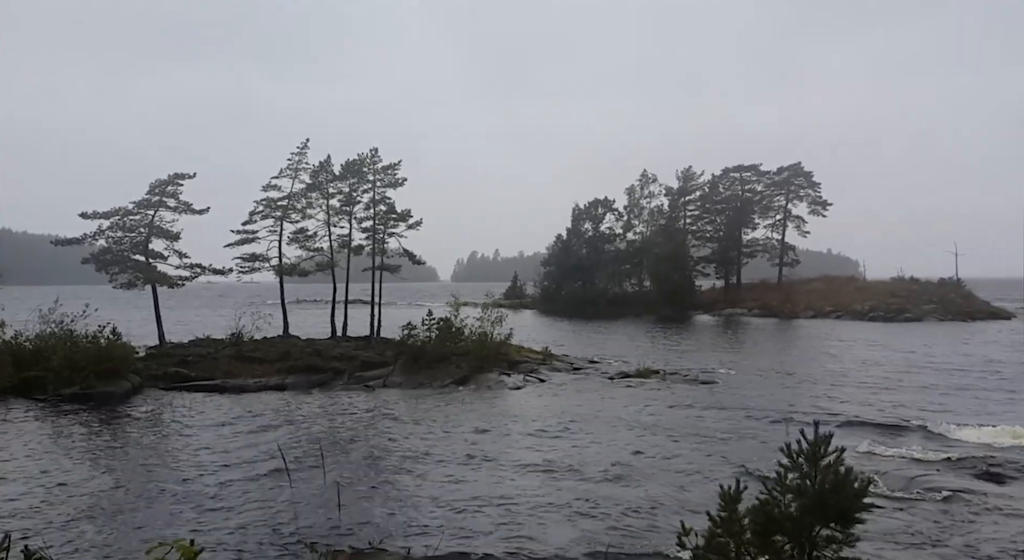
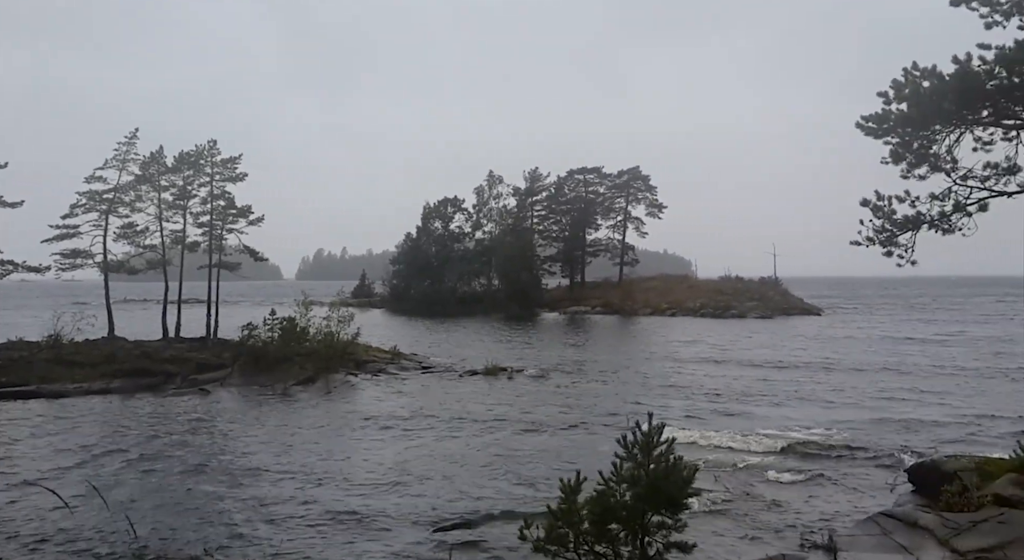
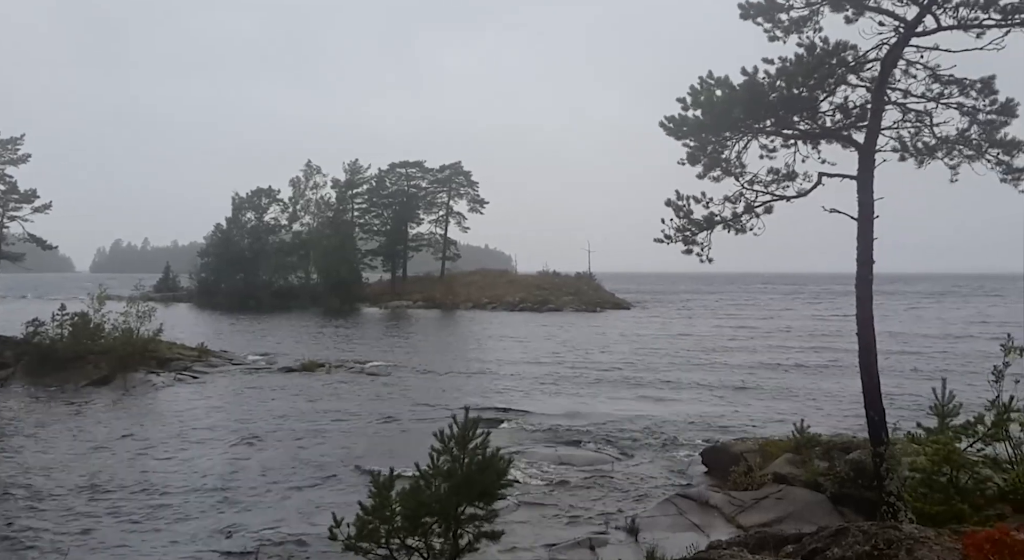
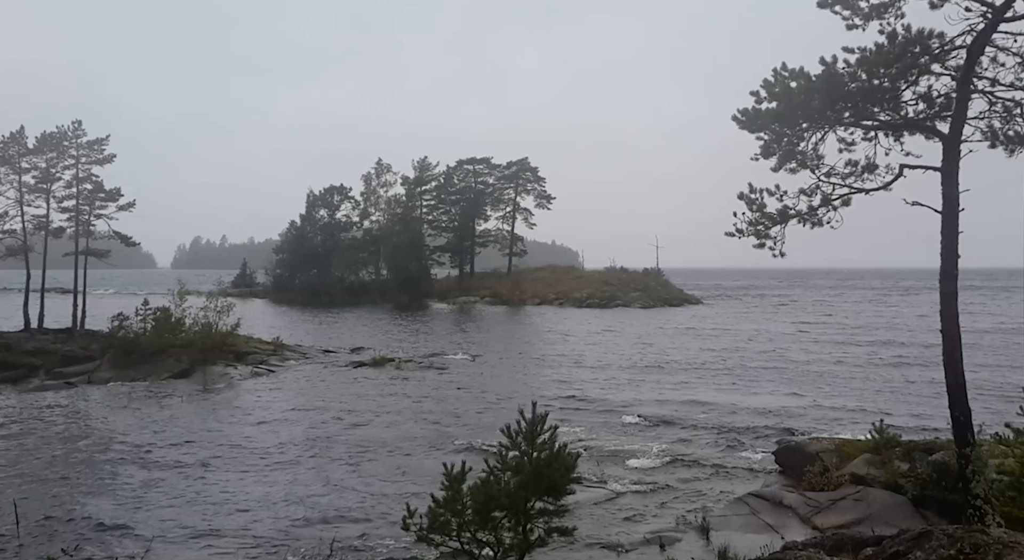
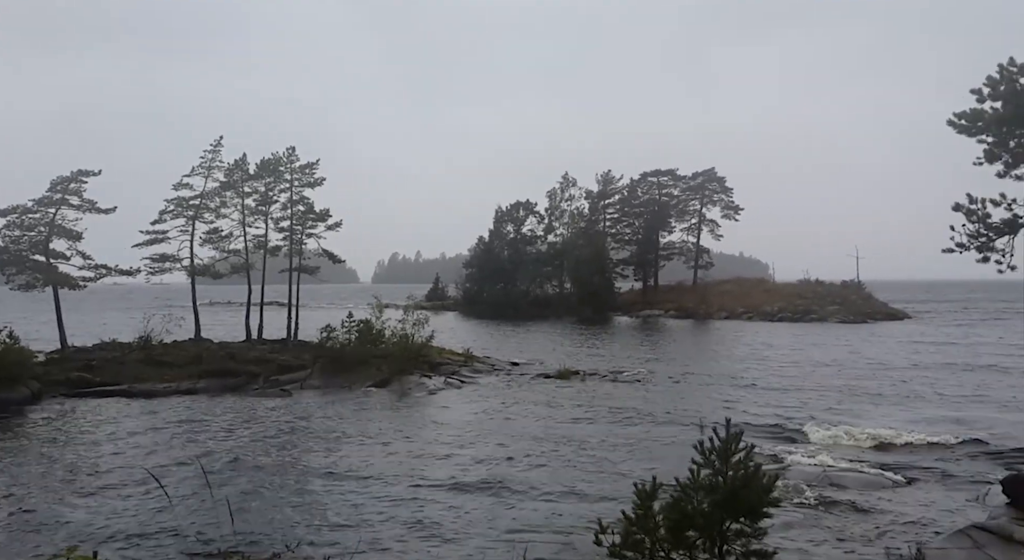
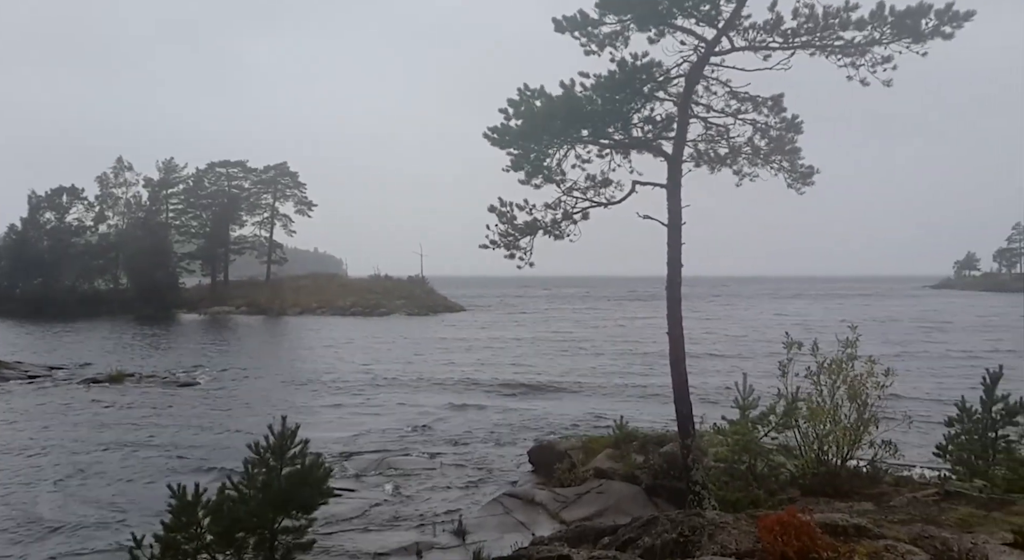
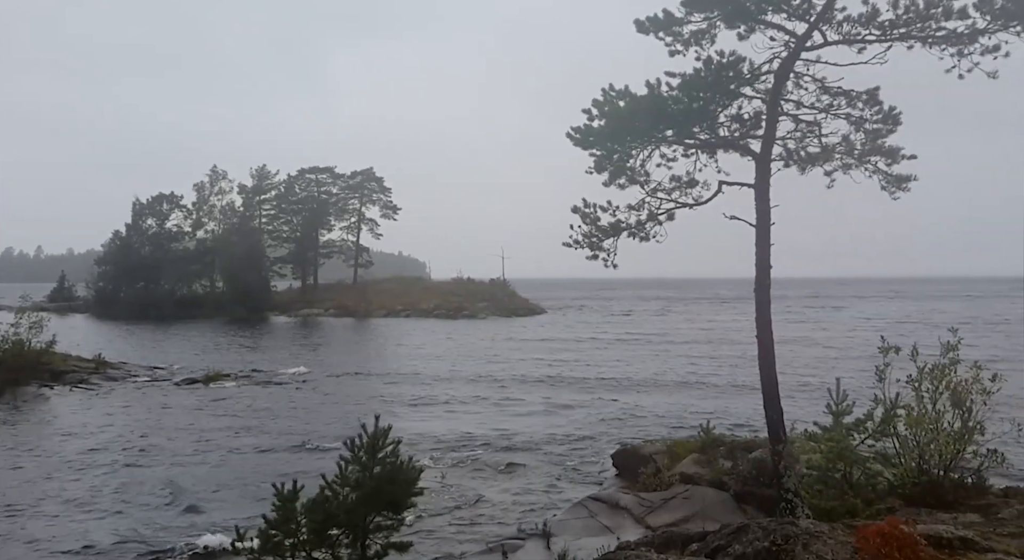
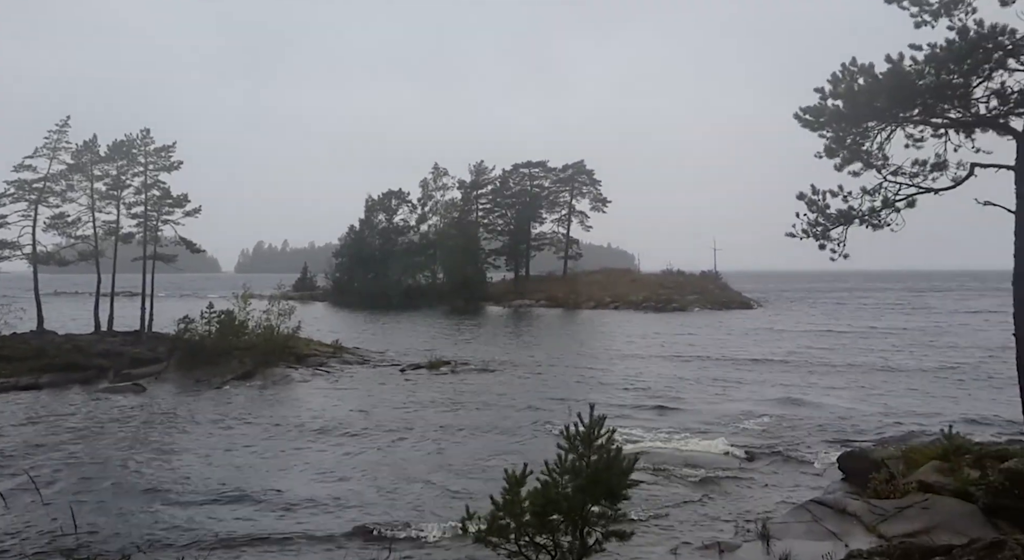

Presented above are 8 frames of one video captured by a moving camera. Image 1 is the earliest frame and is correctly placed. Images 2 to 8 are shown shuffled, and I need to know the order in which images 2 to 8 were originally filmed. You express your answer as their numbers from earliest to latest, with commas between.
5, 2, 8, 4, 3, 7, 6
